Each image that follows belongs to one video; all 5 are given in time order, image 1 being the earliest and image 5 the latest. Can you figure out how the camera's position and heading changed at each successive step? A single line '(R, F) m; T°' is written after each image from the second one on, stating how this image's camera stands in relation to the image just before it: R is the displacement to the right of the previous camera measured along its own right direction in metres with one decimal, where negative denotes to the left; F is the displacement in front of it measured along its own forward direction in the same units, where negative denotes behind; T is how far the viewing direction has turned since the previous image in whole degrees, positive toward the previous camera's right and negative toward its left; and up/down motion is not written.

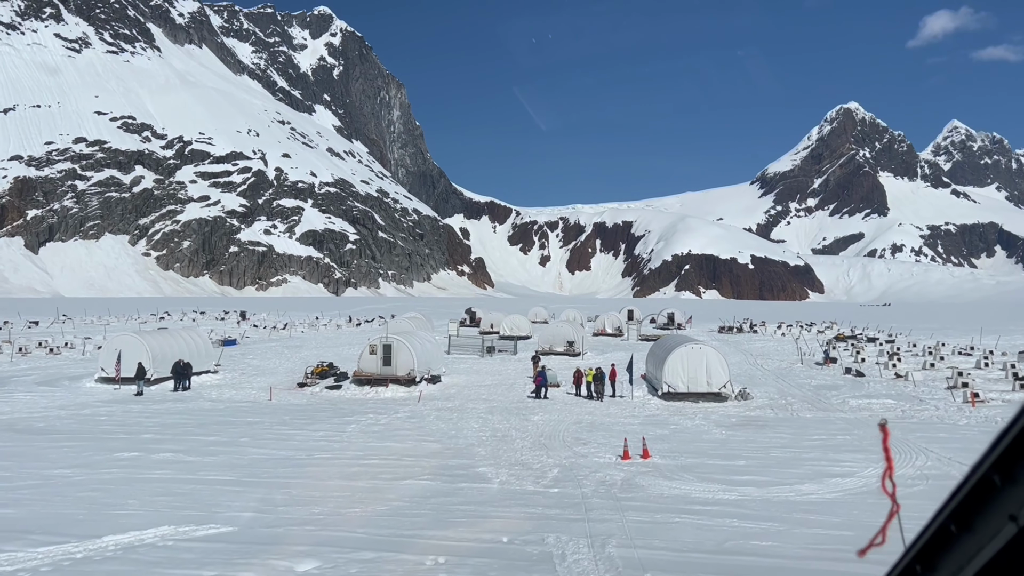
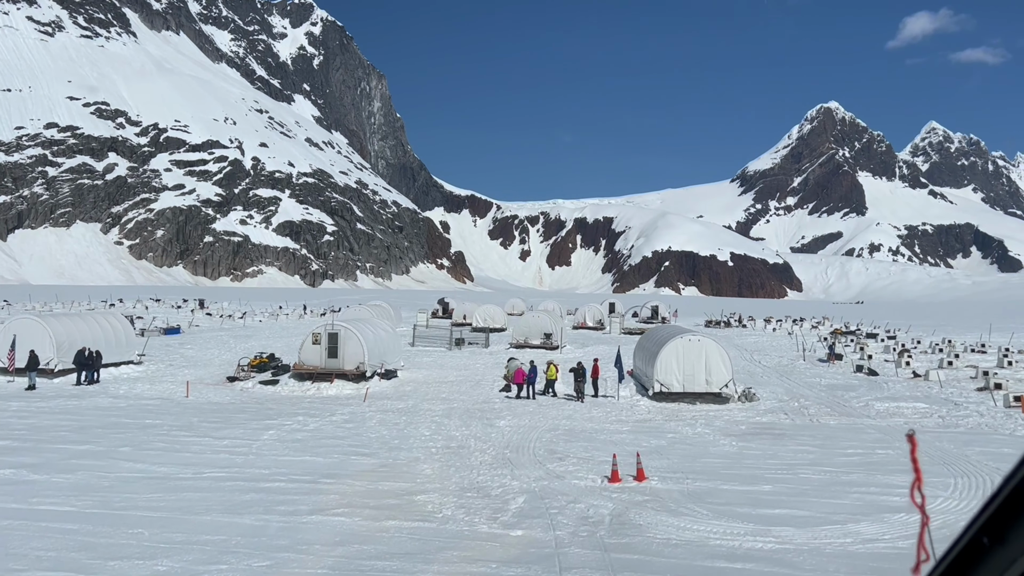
(+0.5, +4.2) m; +2°
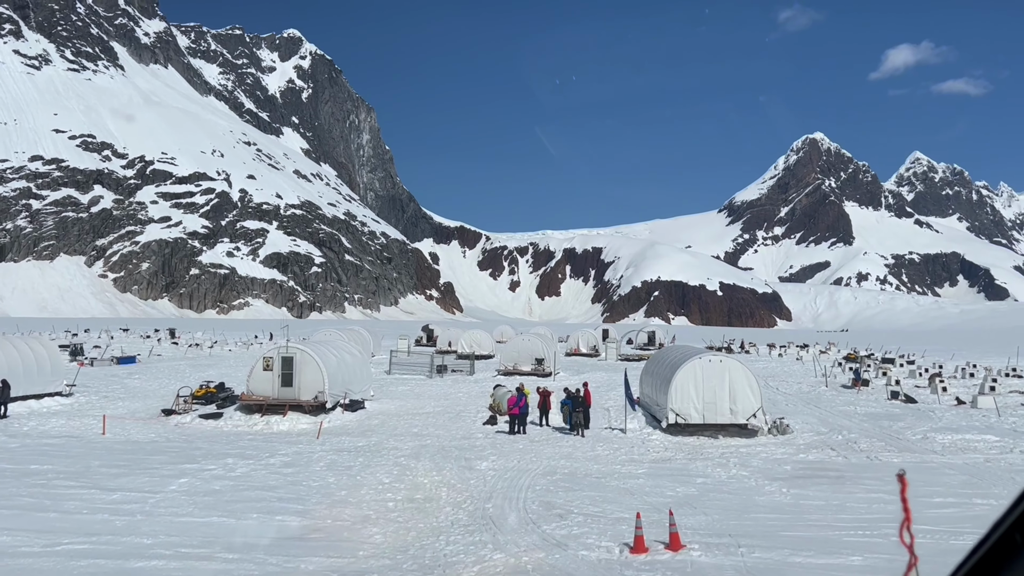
(+0.1, +3.6) m; +1°
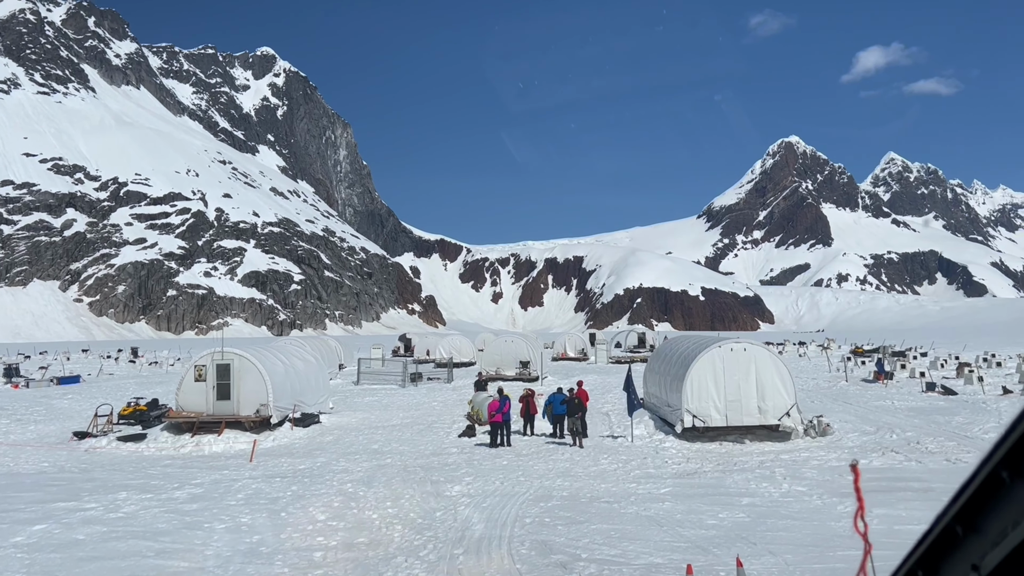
(+0.1, +3.4) m; +2°
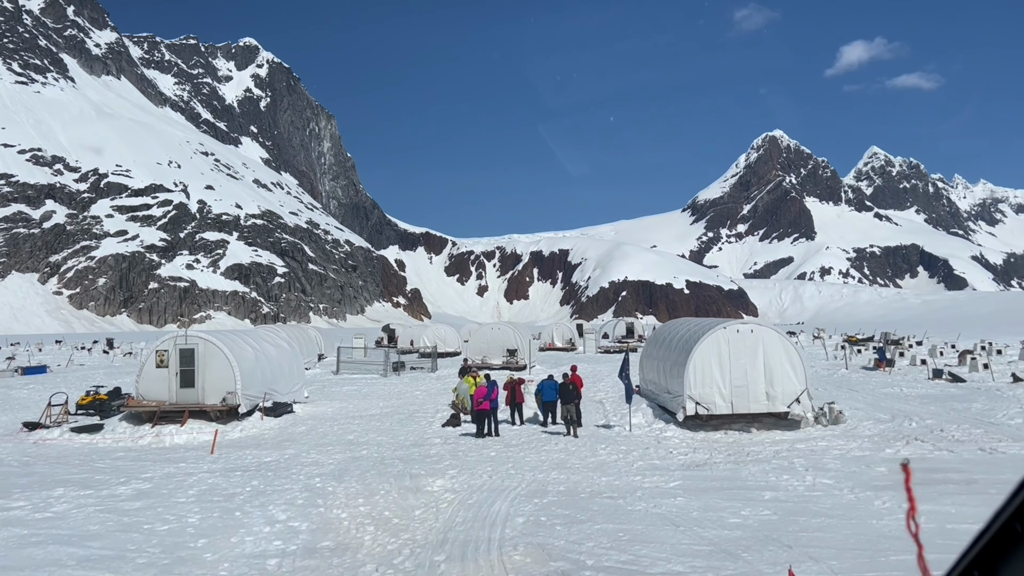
(-0.1, +1.3) m; +1°
